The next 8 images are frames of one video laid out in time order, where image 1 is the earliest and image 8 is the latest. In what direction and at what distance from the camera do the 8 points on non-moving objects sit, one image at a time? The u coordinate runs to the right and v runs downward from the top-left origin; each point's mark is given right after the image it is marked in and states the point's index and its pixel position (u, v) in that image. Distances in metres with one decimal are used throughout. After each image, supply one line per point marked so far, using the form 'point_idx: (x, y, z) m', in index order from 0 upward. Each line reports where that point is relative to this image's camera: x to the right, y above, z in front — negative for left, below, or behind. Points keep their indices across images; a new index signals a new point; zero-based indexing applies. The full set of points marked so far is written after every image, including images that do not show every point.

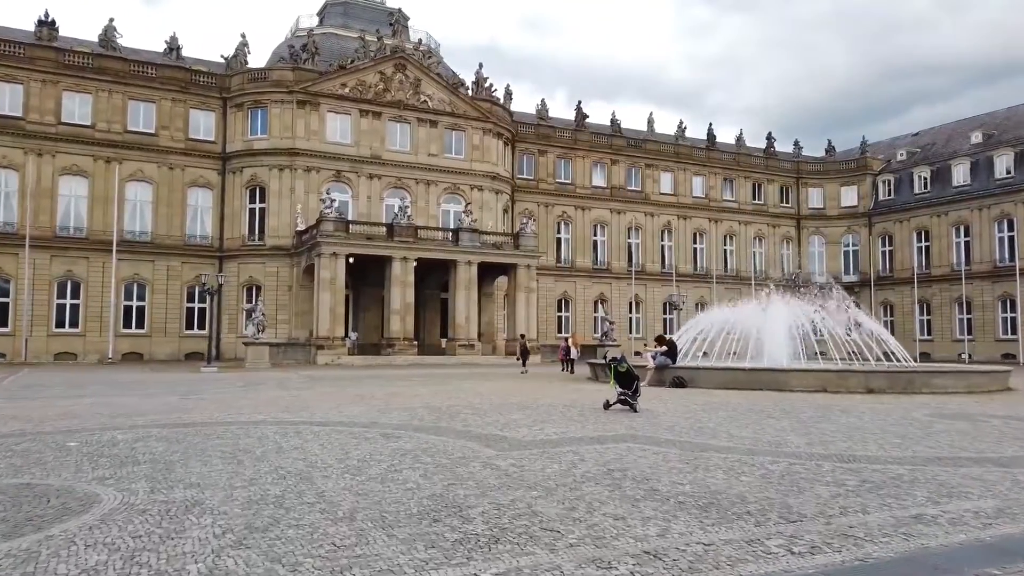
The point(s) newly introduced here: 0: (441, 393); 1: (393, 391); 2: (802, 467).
0: (-1.3, -2.1, +15.7) m
1: (-2.4, -2.2, +16.6) m
2: (+2.7, -1.6, +7.3) m
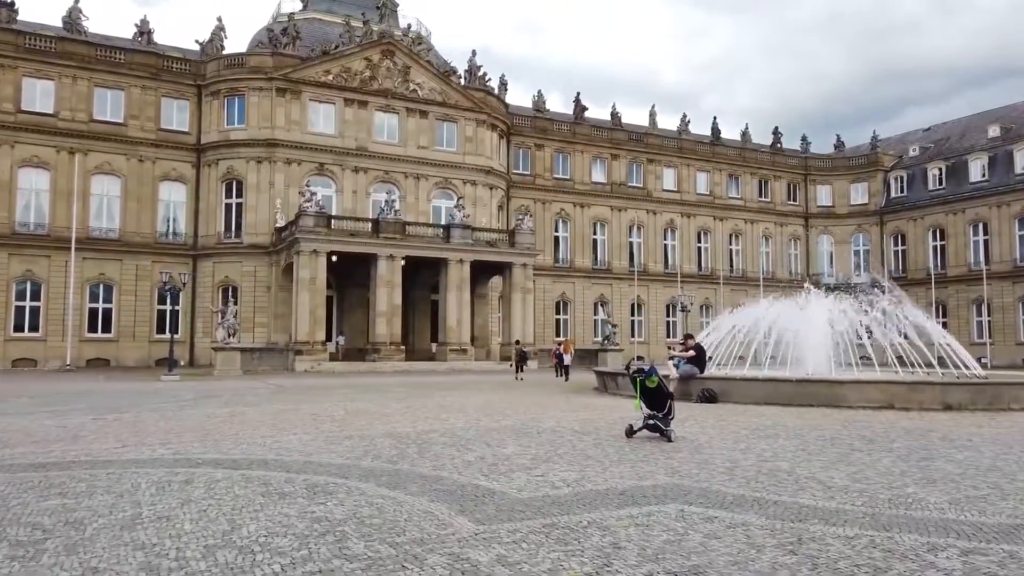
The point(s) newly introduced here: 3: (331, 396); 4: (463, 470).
0: (-1.4, -2.0, +12.7) m
1: (-2.5, -2.0, +13.5) m
2: (+2.6, -1.5, +4.3) m
3: (-3.9, -2.4, +17.9) m
4: (-0.4, -1.6, +7.0) m
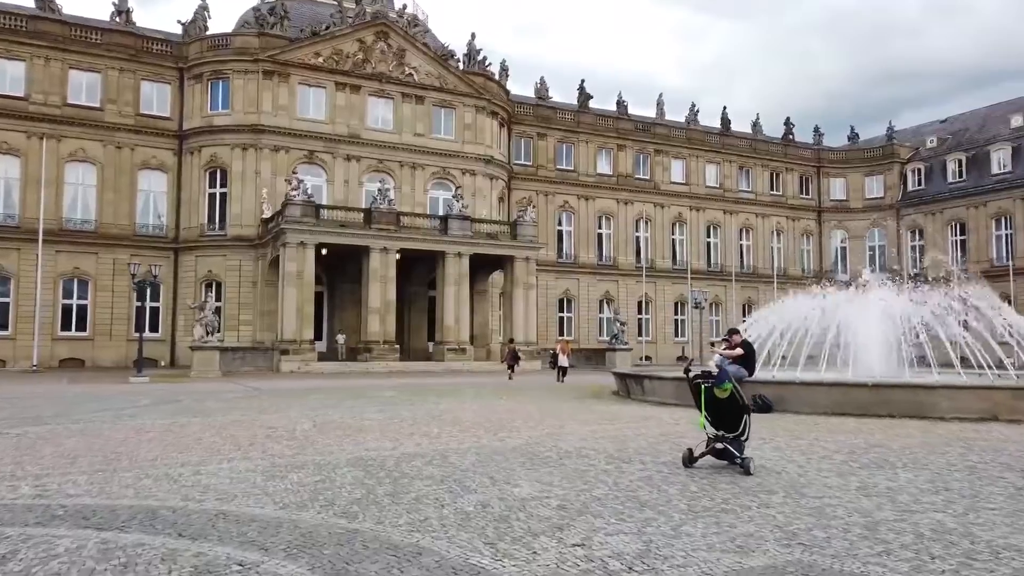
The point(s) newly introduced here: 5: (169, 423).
0: (-1.3, -1.7, +10.1) m
1: (-2.4, -1.8, +11.0) m
2: (+2.7, -1.2, +1.8) m
3: (-3.8, -2.1, +15.4) m
4: (-0.3, -1.4, +4.5) m
5: (-4.6, -1.8, +10.8) m
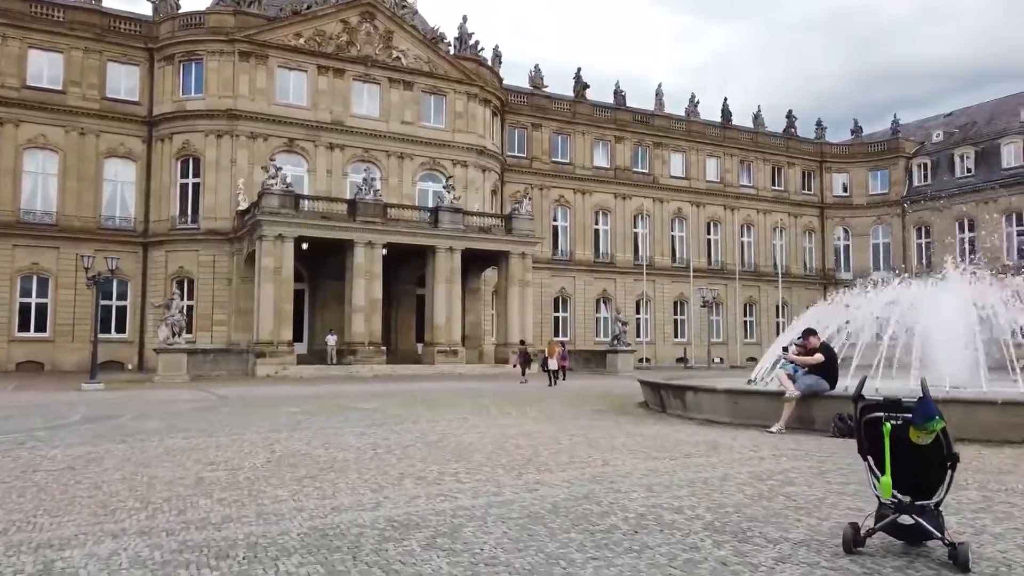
0: (-1.1, -1.6, +7.6) m
1: (-2.2, -1.7, +8.4) m
2: (+3.1, -1.1, -0.7) m
3: (-3.7, -2.0, +12.8) m
4: (0.0, -1.2, +2.0) m
5: (-4.4, -1.7, +8.2) m
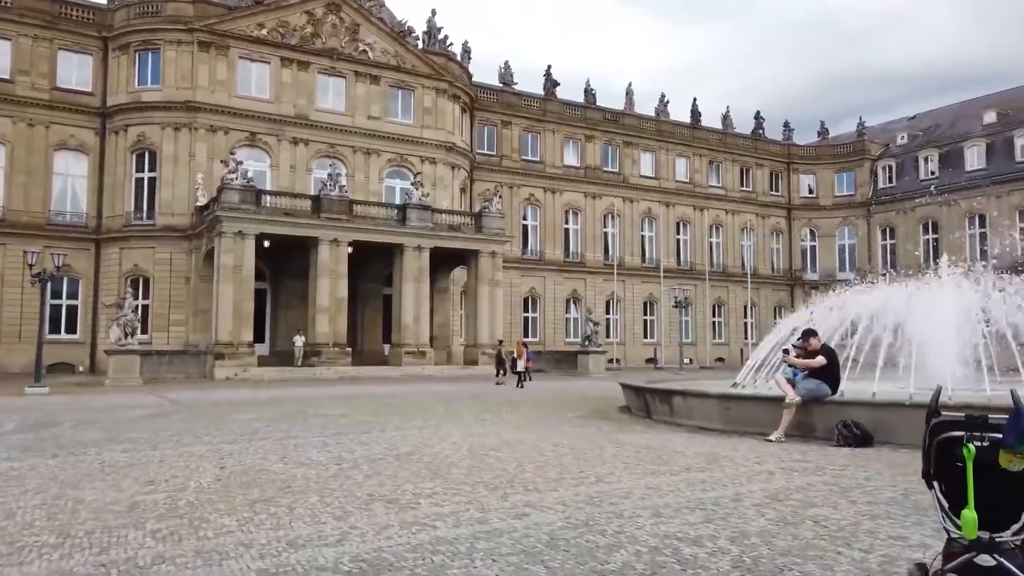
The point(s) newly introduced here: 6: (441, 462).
0: (-1.3, -1.6, +6.7) m
1: (-2.4, -1.7, +7.5) m
2: (+3.3, -1.1, -1.4) m
3: (-4.0, -2.0, +11.8) m
4: (+0.1, -1.2, +1.2) m
5: (-4.6, -1.7, +7.2) m
6: (-0.7, -1.6, +7.4) m
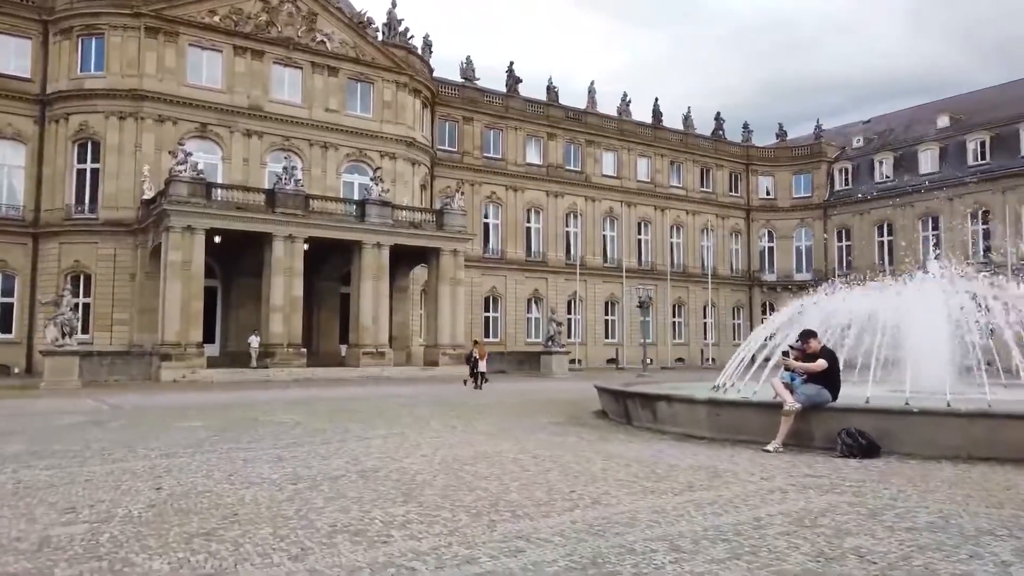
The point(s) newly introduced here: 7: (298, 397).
0: (-1.4, -1.5, +5.8) m
1: (-2.6, -1.6, +6.6) m
2: (+3.6, -1.1, -2.0) m
3: (-4.4, -1.9, +10.7) m
4: (+0.3, -1.2, +0.3) m
5: (-4.8, -1.6, +6.2) m
6: (-0.8, -1.6, +6.5) m
7: (-5.2, -2.6, +19.3) m
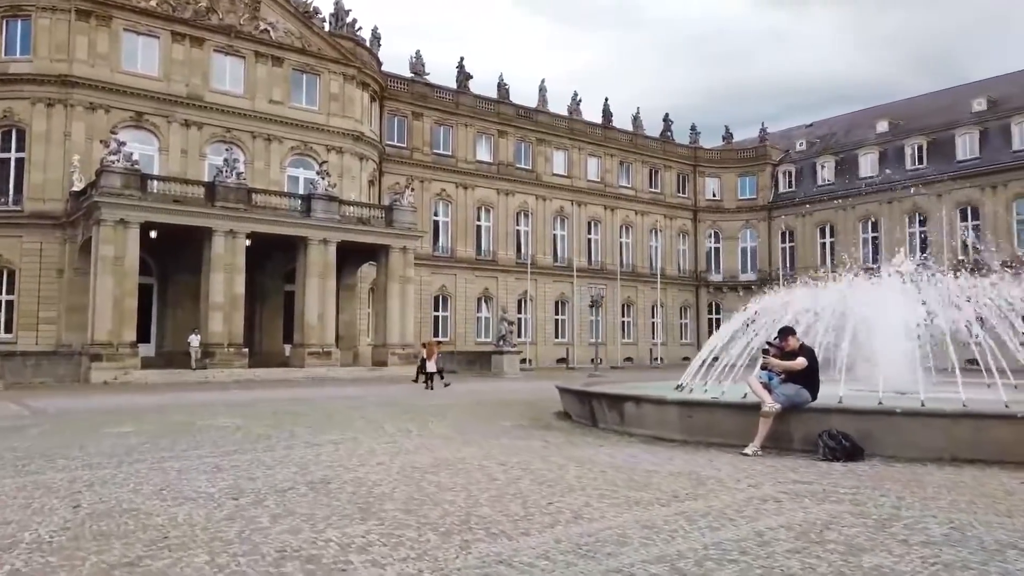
0: (-1.6, -1.5, +5.1) m
1: (-2.8, -1.5, +5.8) m
2: (+3.9, -1.0, -2.4) m
3: (-4.9, -1.8, +9.8) m
4: (+0.4, -1.1, -0.2) m
5: (-5.0, -1.5, +5.2) m
6: (-1.0, -1.5, +5.9) m
7: (-6.2, -2.5, +18.4) m
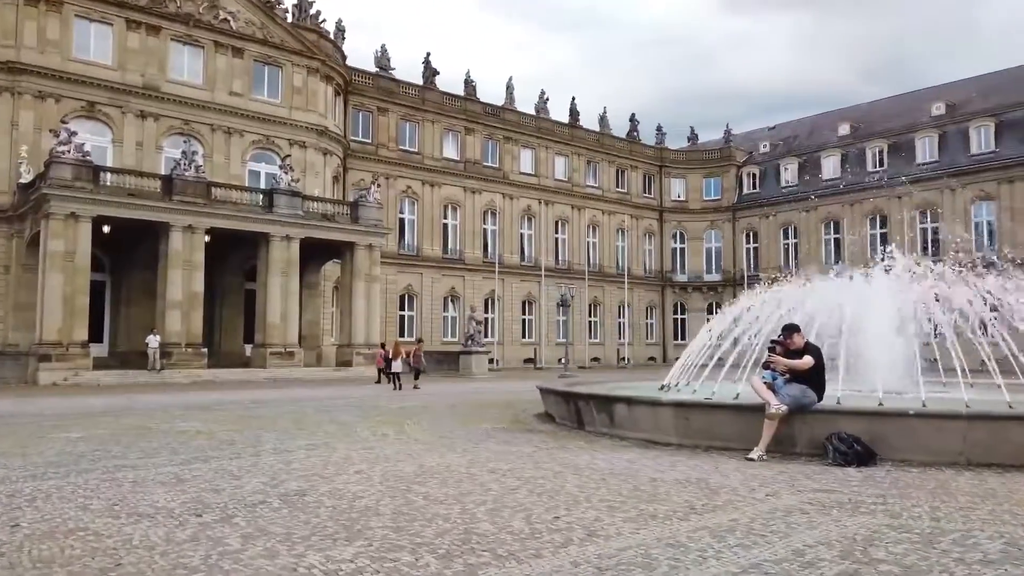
0: (-1.5, -1.4, +4.5) m
1: (-2.8, -1.5, +5.1) m
2: (+4.3, -1.0, -2.7) m
3: (-5.1, -1.8, +9.0) m
4: (+0.7, -1.0, -0.8) m
5: (-4.9, -1.4, +4.4) m
6: (-1.1, -1.4, +5.2) m
7: (-6.8, -2.5, +17.5) m
